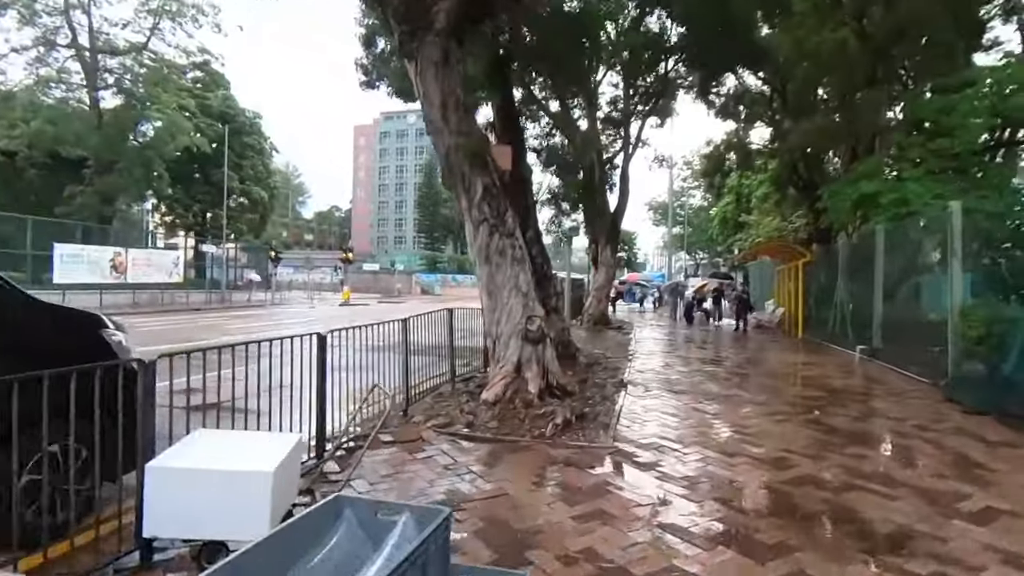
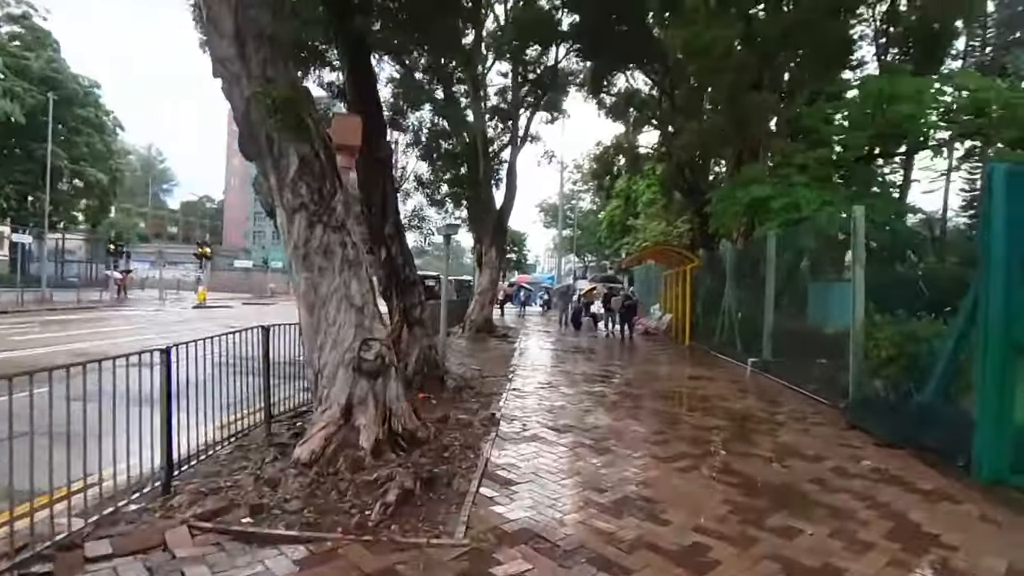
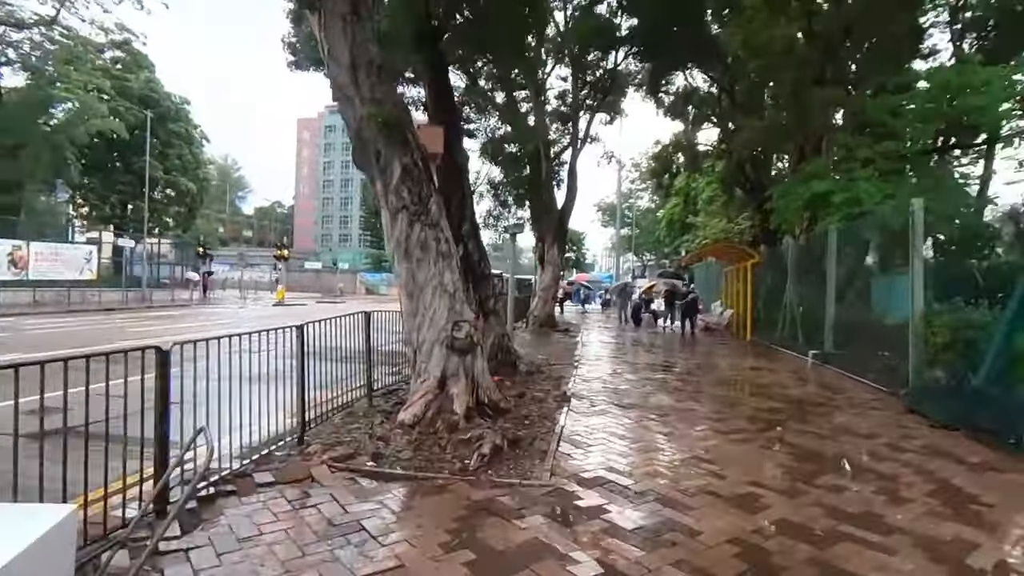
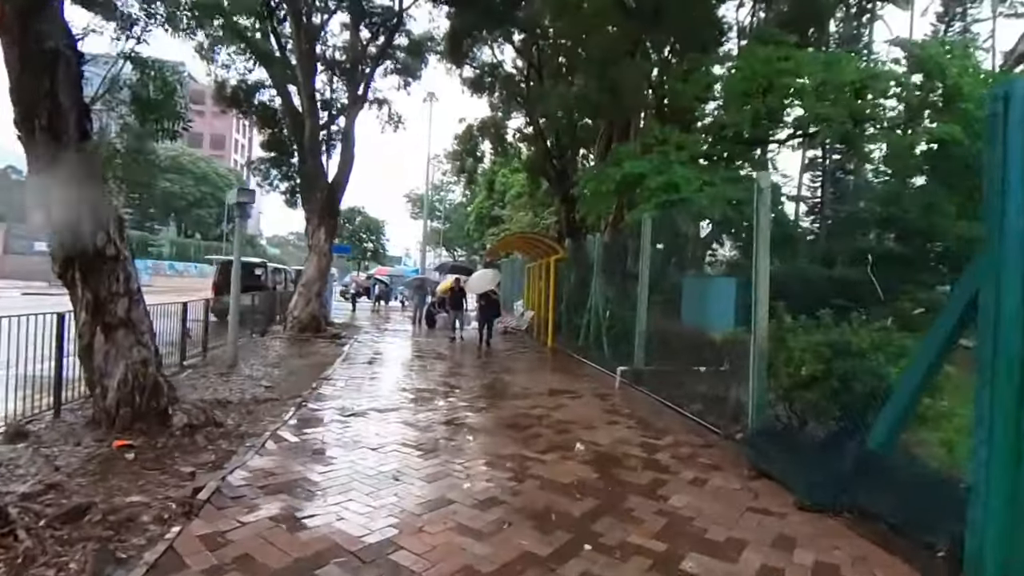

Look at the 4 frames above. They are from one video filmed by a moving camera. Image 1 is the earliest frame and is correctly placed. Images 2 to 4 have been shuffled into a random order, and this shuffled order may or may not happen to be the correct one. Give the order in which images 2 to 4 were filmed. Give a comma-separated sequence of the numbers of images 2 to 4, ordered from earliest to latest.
3, 2, 4
